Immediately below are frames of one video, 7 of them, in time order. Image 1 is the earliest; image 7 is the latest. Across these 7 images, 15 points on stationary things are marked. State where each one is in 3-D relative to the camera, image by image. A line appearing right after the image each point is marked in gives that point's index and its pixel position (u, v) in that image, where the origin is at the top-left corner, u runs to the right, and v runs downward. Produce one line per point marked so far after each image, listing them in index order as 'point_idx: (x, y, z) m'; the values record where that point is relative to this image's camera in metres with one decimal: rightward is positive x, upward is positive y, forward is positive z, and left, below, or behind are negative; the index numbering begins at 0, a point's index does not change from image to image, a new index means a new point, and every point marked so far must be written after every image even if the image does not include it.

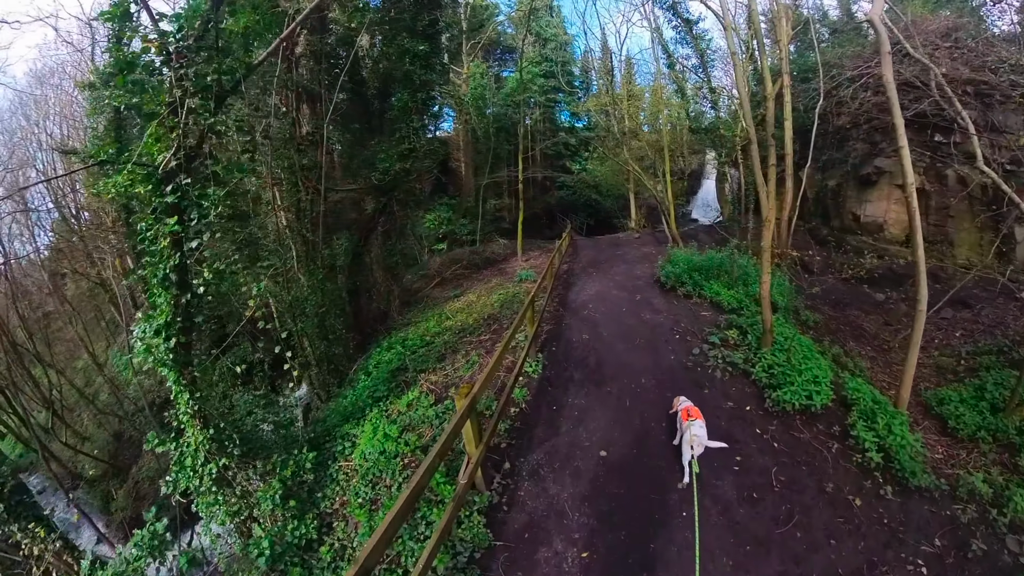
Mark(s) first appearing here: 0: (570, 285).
0: (+1.0, +0.2, +8.6) m
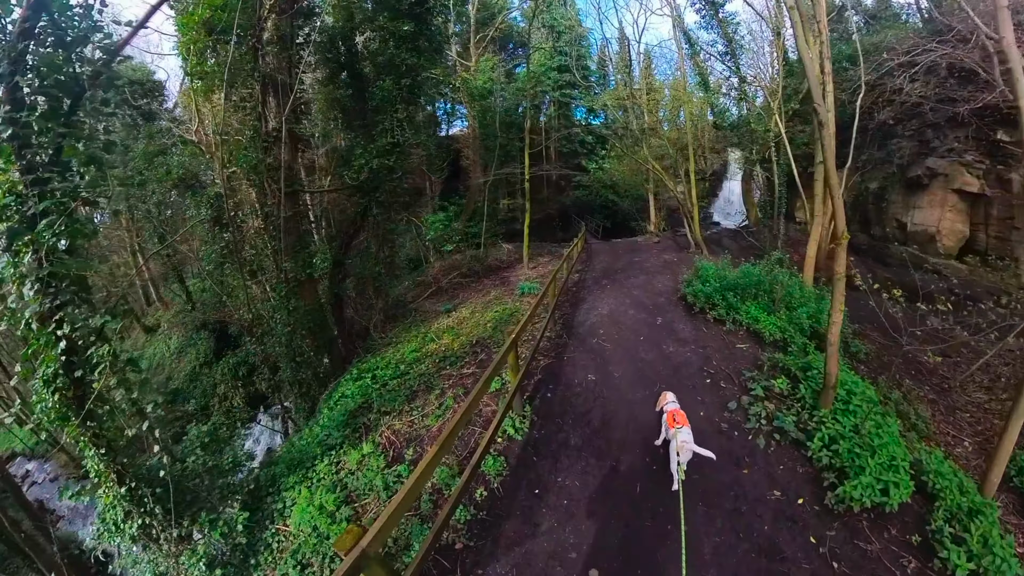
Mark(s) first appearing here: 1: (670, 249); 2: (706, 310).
0: (+0.9, -0.1, +7.4) m
1: (+3.7, +0.9, +13.6) m
2: (+2.0, -0.2, +5.8) m
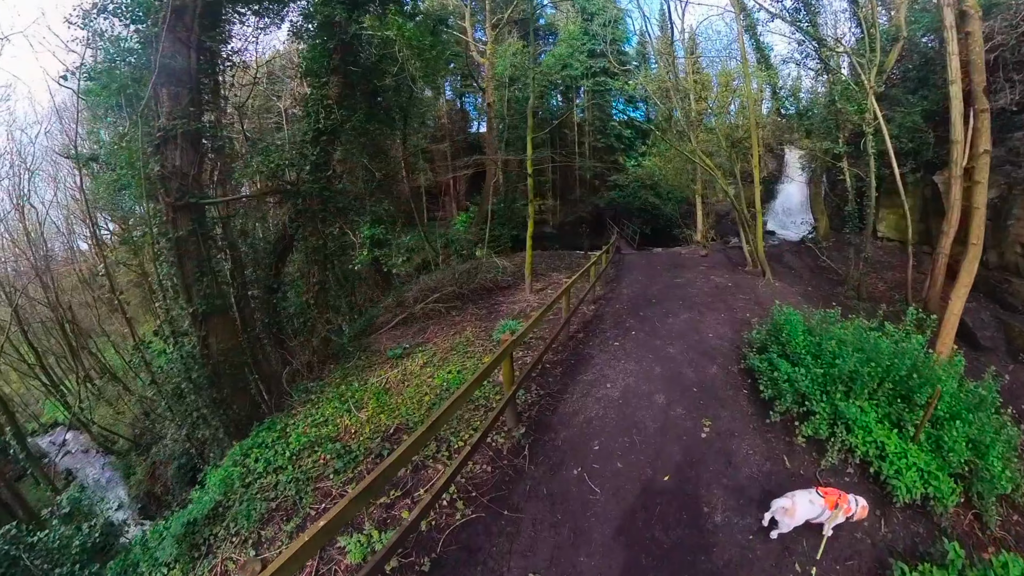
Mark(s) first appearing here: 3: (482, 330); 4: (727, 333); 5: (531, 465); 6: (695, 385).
0: (+0.6, -0.5, +5.1) m
1: (+3.9, +0.4, +11.1) m
2: (+1.5, -0.7, +3.4) m
3: (-0.3, -0.5, +6.4) m
4: (+1.9, -0.4, +5.1) m
5: (+0.1, -1.0, +3.2) m
6: (+1.2, -0.7, +4.0) m
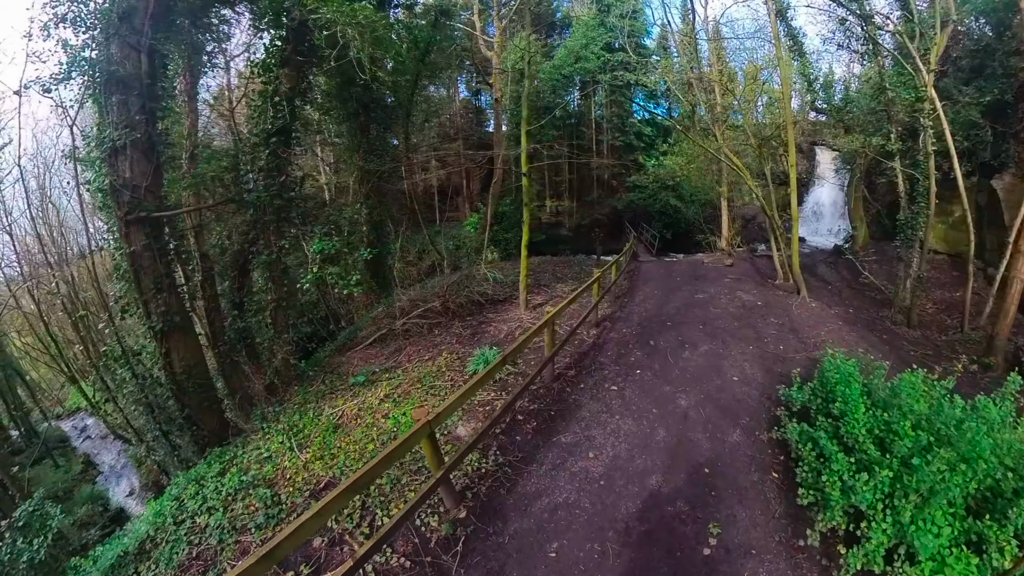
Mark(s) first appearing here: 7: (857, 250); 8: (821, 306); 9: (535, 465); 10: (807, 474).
0: (+0.4, -0.7, +4.1) m
1: (+3.9, +0.2, +10.0) m
2: (+1.3, -0.9, +2.4) m
3: (-0.5, -0.7, +5.5) m
4: (+1.7, -0.7, +4.1) m
5: (-0.2, -1.1, +2.2) m
6: (+1.0, -0.9, +3.0) m
7: (+7.0, +0.8, +11.9) m
8: (+3.9, -0.2, +7.5) m
9: (+0.1, -0.9, +3.1) m
10: (+1.3, -0.8, +2.7) m
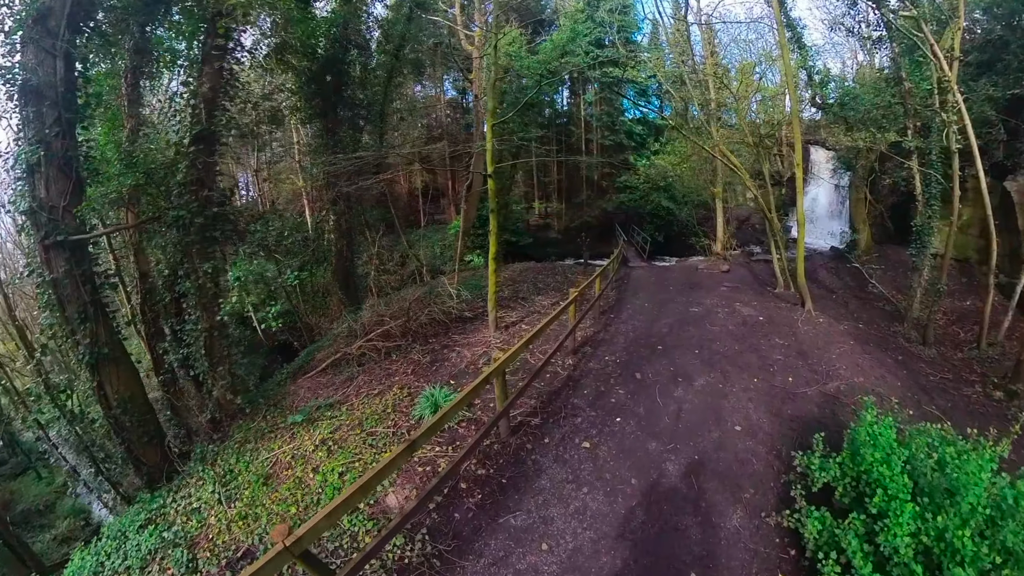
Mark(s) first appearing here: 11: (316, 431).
0: (+0.1, -0.9, +3.3) m
1: (+3.6, 0.0, +9.2) m
2: (+1.0, -1.1, +1.7) m
3: (-0.8, -0.9, +4.7) m
4: (+1.4, -0.8, +3.4) m
5: (-0.5, -1.3, +1.5) m
6: (+0.7, -1.1, +2.3) m
7: (+6.6, +0.6, +11.2) m
8: (+3.6, -0.4, +6.7) m
9: (-0.2, -1.1, +2.3) m
10: (+1.0, -1.0, +2.0) m
11: (-1.6, -1.1, +4.7) m
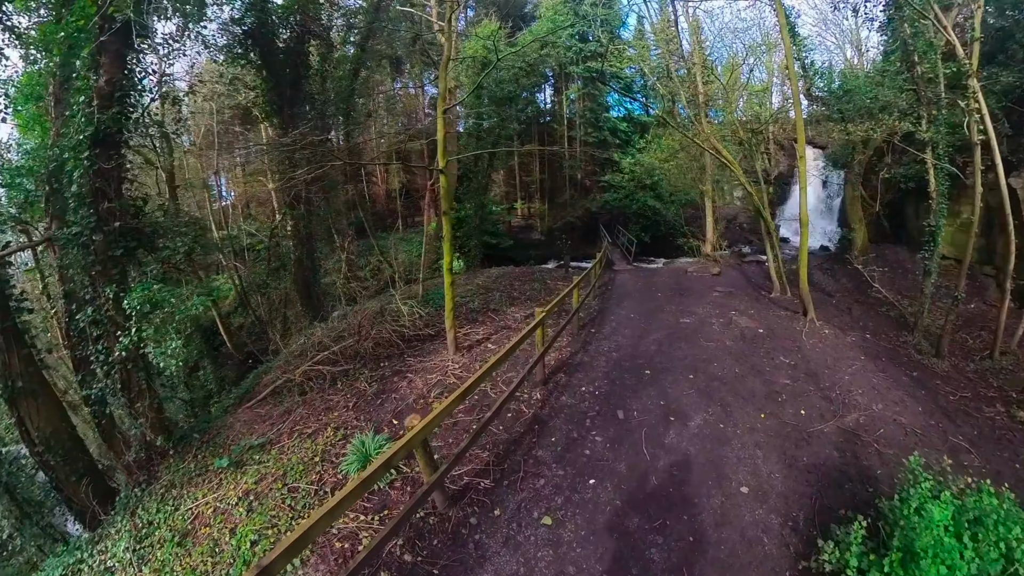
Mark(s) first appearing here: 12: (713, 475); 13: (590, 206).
0: (-0.1, -1.0, +2.6) m
1: (+3.2, -0.1, +8.6) m
2: (+0.8, -1.2, +1.0) m
3: (-1.0, -1.0, +4.0) m
4: (+1.2, -0.9, +2.7) m
5: (-0.7, -1.5, +0.7) m
6: (+0.5, -1.2, +1.6) m
7: (+6.2, +0.6, +10.6) m
8: (+3.3, -0.5, +6.1) m
9: (-0.4, -1.2, +1.6) m
10: (+0.8, -1.1, +1.3) m
11: (-1.8, -1.2, +4.0) m
12: (+0.9, -0.9, +2.8) m
13: (+2.2, +2.3, +16.6) m
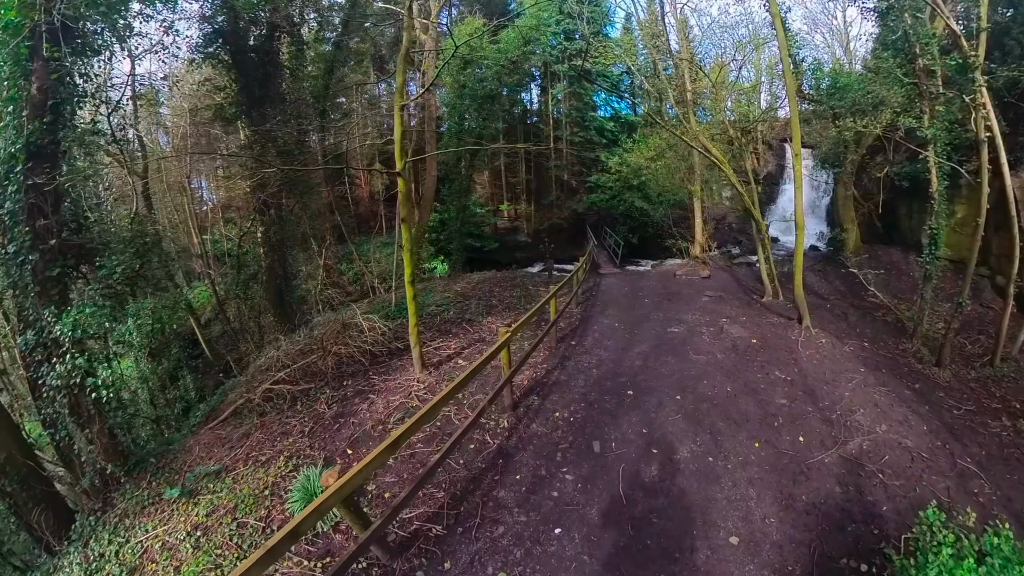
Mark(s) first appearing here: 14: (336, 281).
0: (-0.3, -1.1, +2.2) m
1: (+2.9, -0.1, +8.2) m
2: (+0.6, -1.3, +0.6) m
3: (-1.2, -1.1, +3.6) m
4: (+1.0, -1.0, +2.3) m
5: (-0.8, -1.5, +0.4) m
6: (+0.3, -1.3, +1.2) m
7: (+5.9, +0.6, +10.3) m
8: (+3.0, -0.5, +5.7) m
9: (-0.6, -1.3, +1.2) m
10: (+0.7, -1.2, +0.9) m
11: (-2.0, -1.3, +3.6) m
12: (+0.8, -1.0, +2.5) m
13: (+1.8, +2.2, +16.2) m
14: (-3.2, +0.1, +10.5) m
